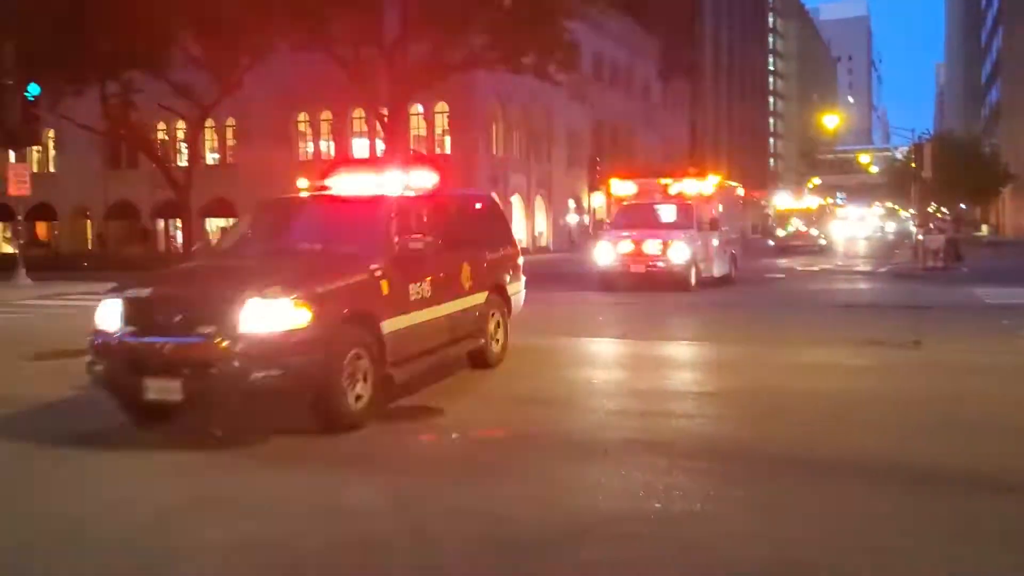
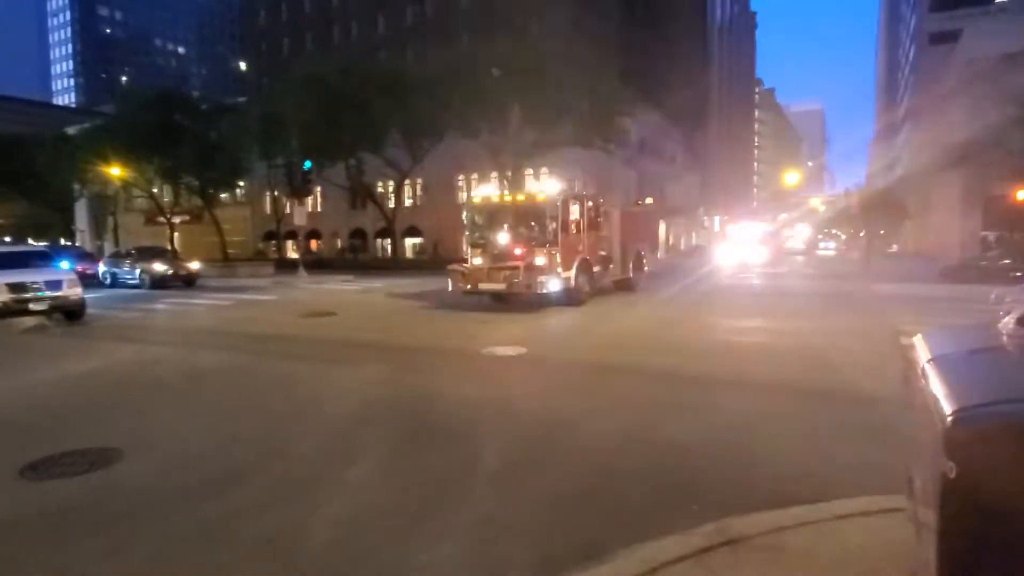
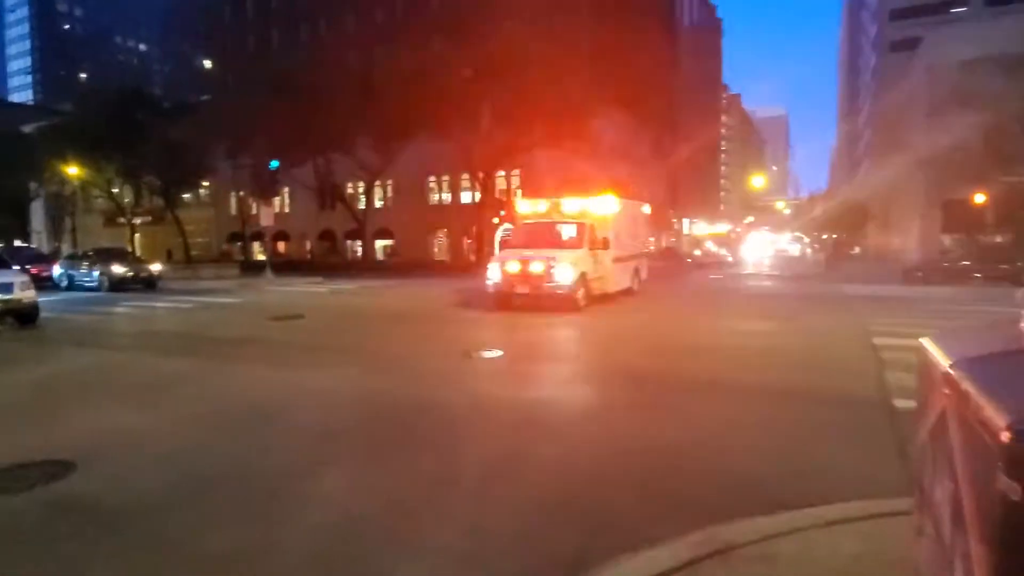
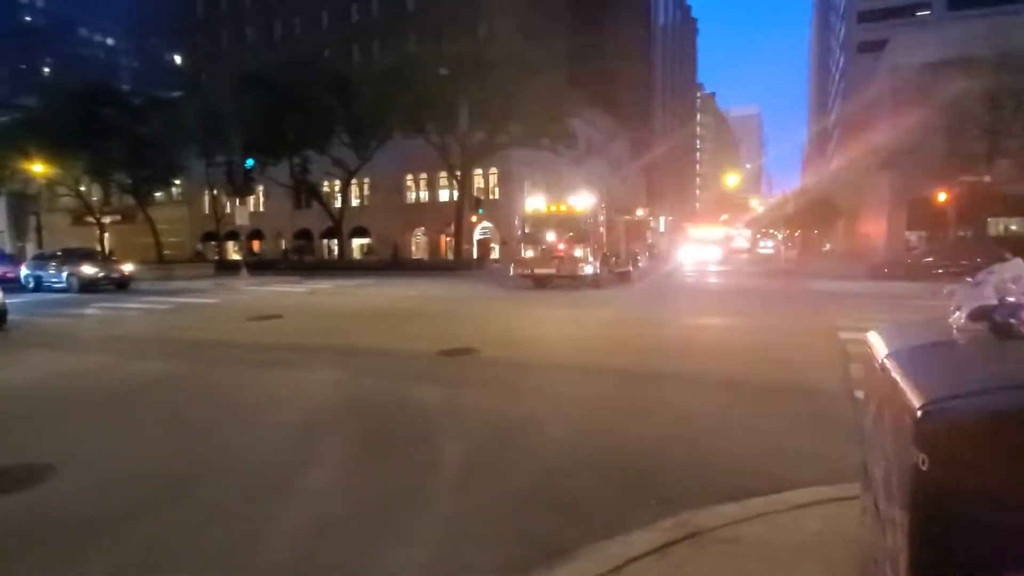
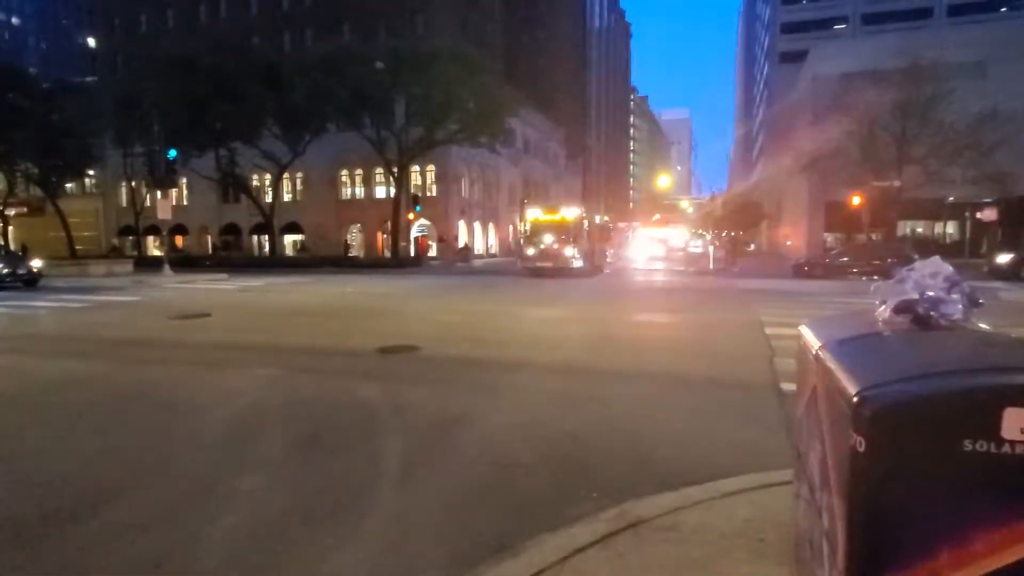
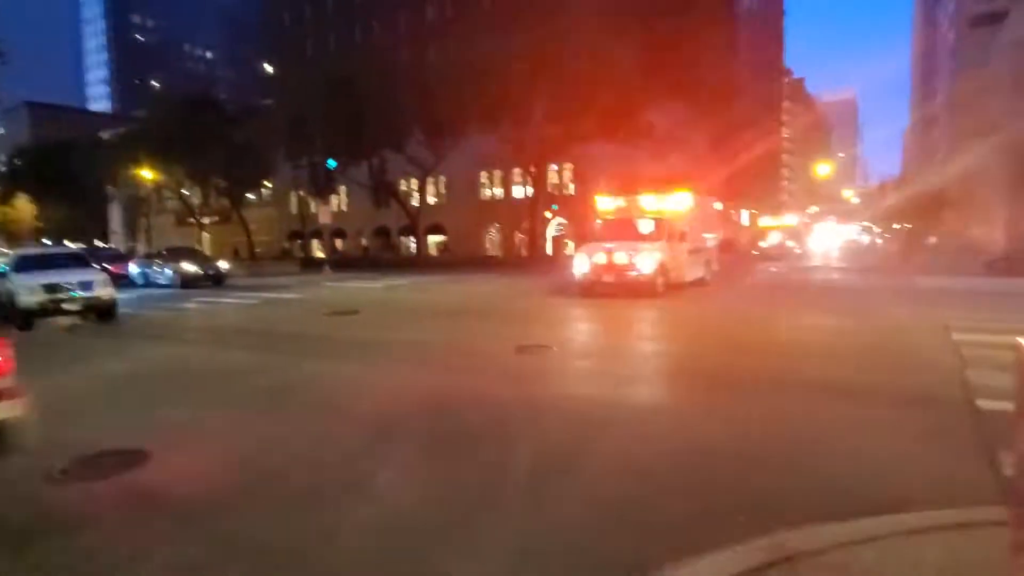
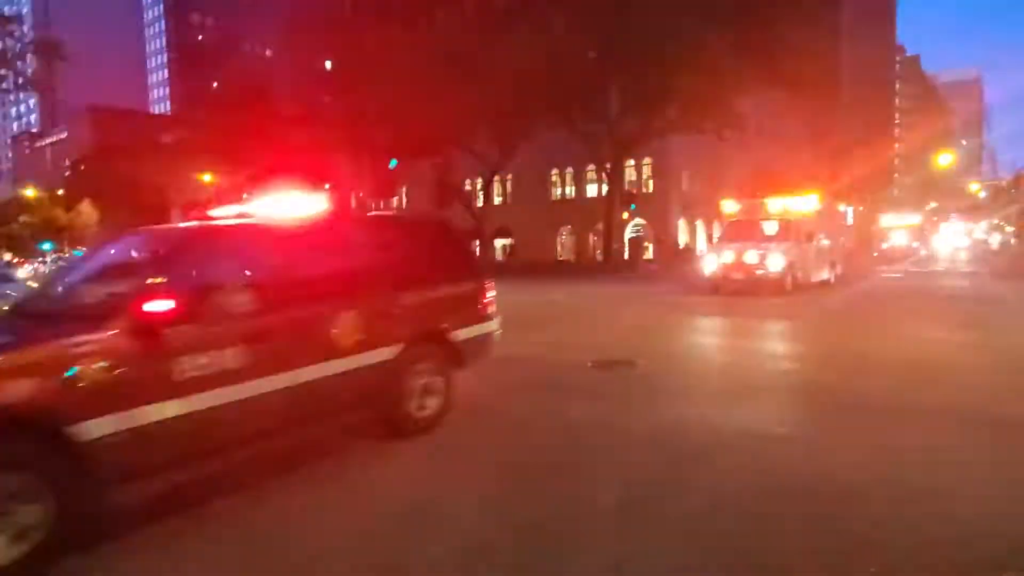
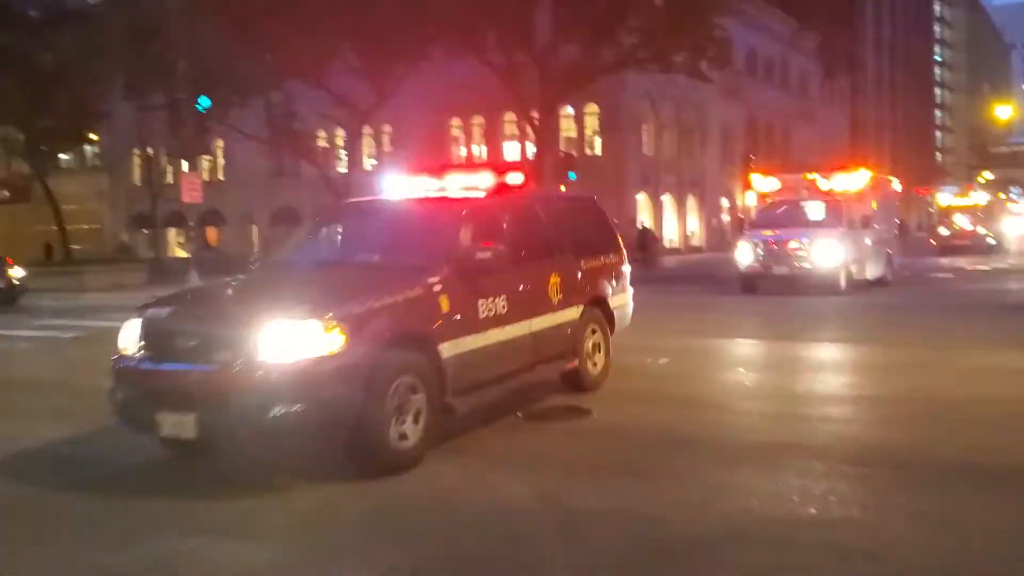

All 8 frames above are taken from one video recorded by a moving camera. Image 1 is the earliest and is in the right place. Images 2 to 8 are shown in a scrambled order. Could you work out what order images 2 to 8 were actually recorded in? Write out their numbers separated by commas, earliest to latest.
8, 7, 6, 3, 5, 4, 2
